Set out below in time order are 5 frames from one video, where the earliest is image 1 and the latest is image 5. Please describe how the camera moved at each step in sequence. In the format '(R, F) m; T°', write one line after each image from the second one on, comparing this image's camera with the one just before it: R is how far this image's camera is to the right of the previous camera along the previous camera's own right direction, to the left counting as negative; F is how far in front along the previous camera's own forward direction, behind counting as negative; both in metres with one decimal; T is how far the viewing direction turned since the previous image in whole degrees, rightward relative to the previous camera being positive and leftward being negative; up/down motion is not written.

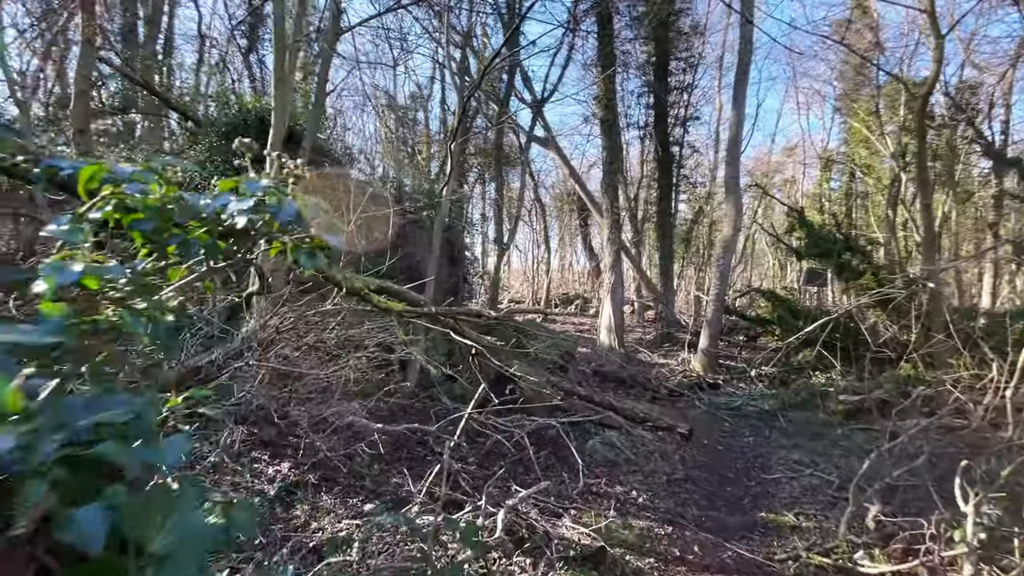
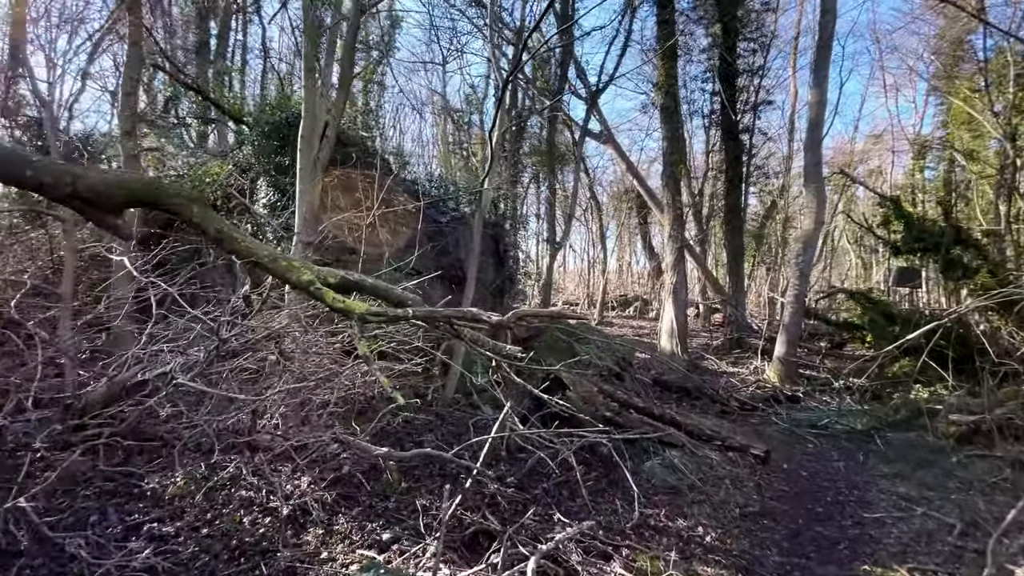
(+0.1, +0.6) m; -7°
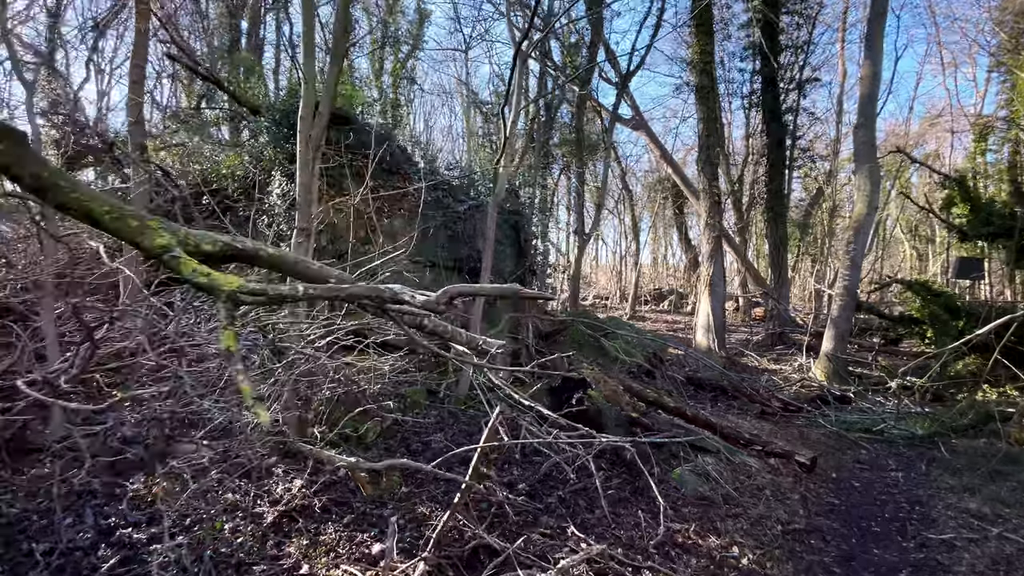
(+0.2, +0.4) m; -4°
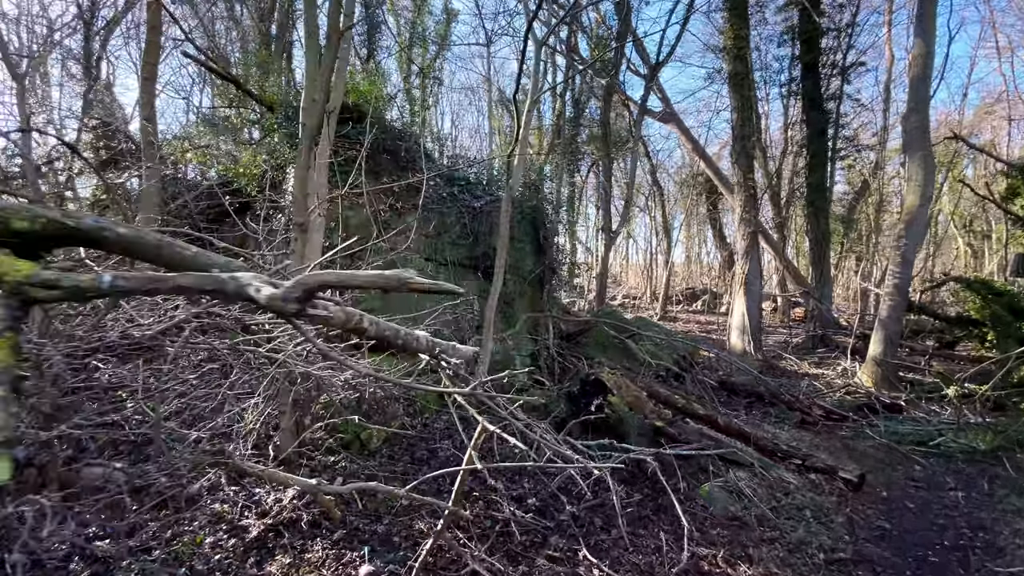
(+0.2, +0.3) m; -4°
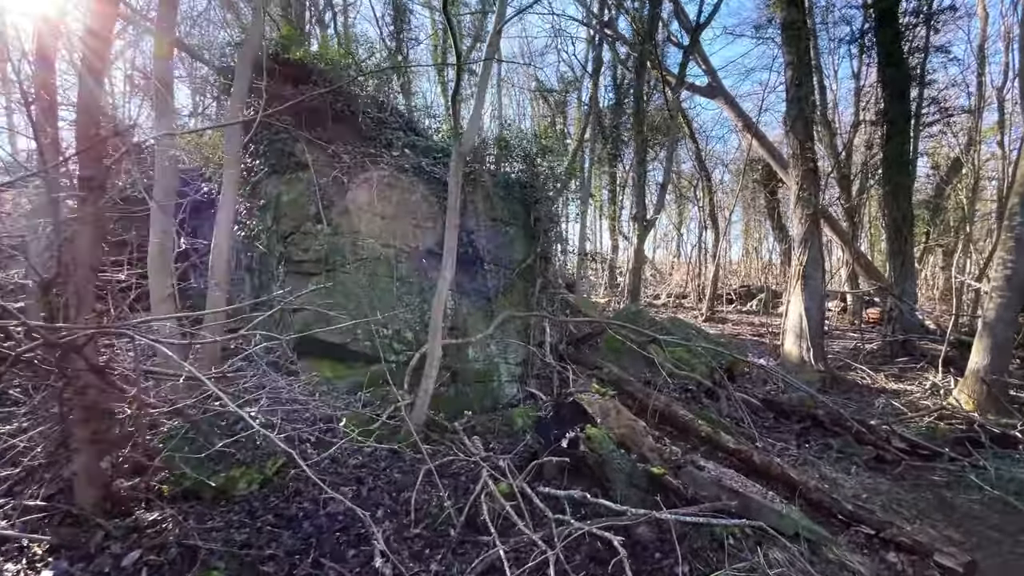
(+0.8, +1.4) m; -6°
